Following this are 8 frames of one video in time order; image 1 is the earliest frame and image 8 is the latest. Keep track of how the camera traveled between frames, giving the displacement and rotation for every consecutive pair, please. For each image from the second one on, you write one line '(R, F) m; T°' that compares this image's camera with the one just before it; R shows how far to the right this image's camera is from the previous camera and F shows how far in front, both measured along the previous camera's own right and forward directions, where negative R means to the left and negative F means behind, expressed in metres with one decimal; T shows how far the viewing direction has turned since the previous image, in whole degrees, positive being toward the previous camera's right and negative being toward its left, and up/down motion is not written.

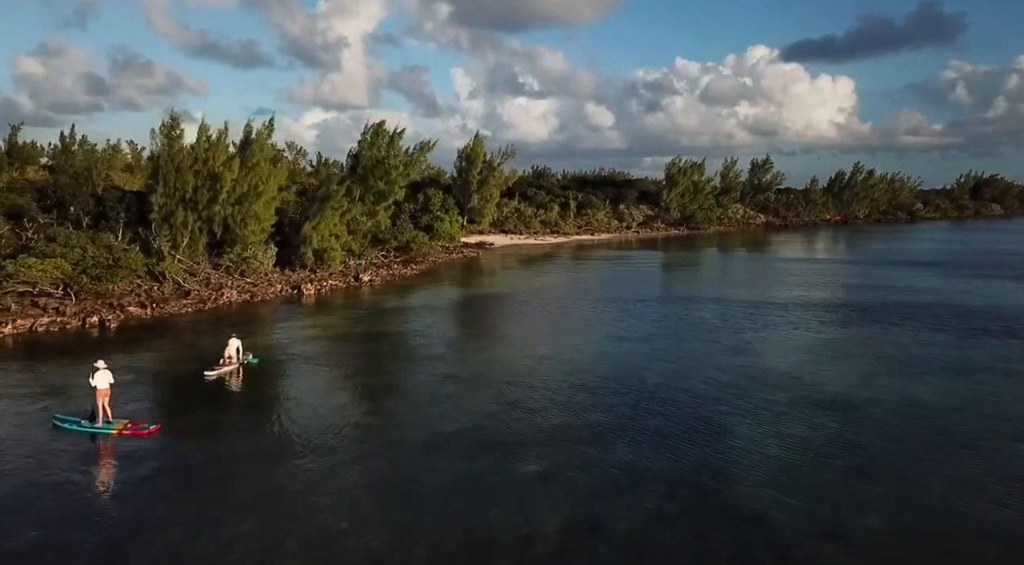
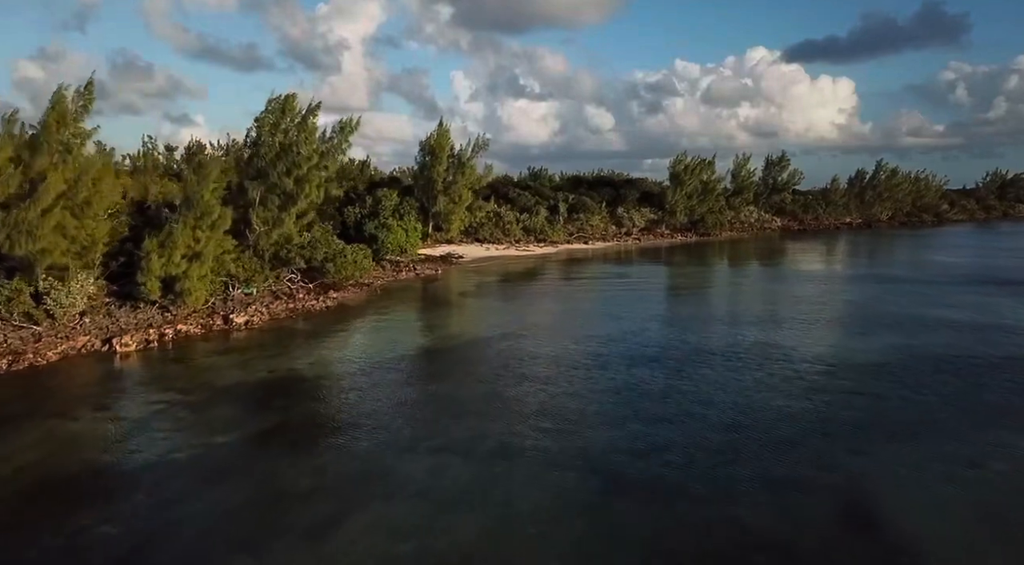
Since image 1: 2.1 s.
(+1.8, +11.6) m; 0°
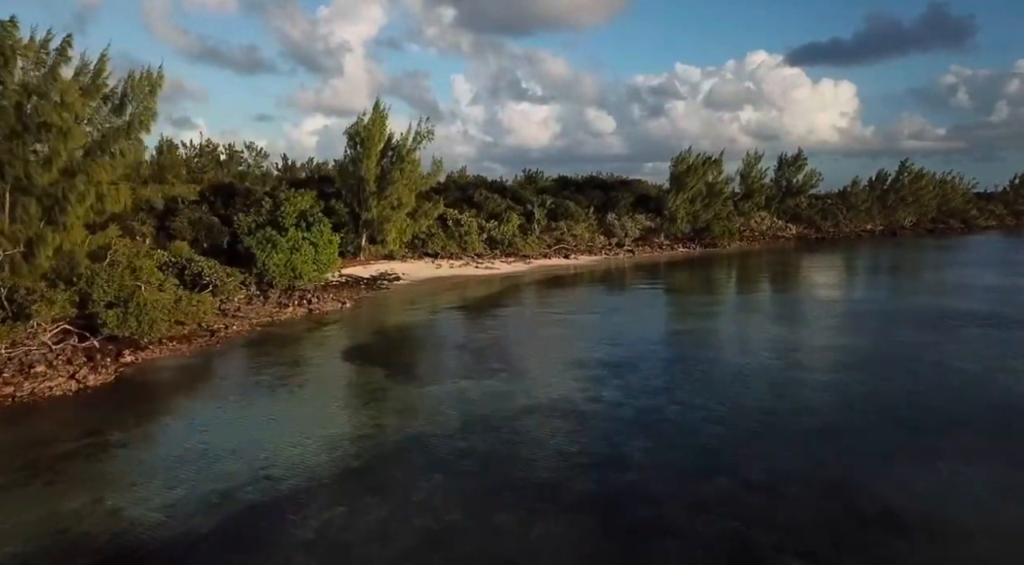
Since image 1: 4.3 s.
(+2.5, +11.9) m; 0°
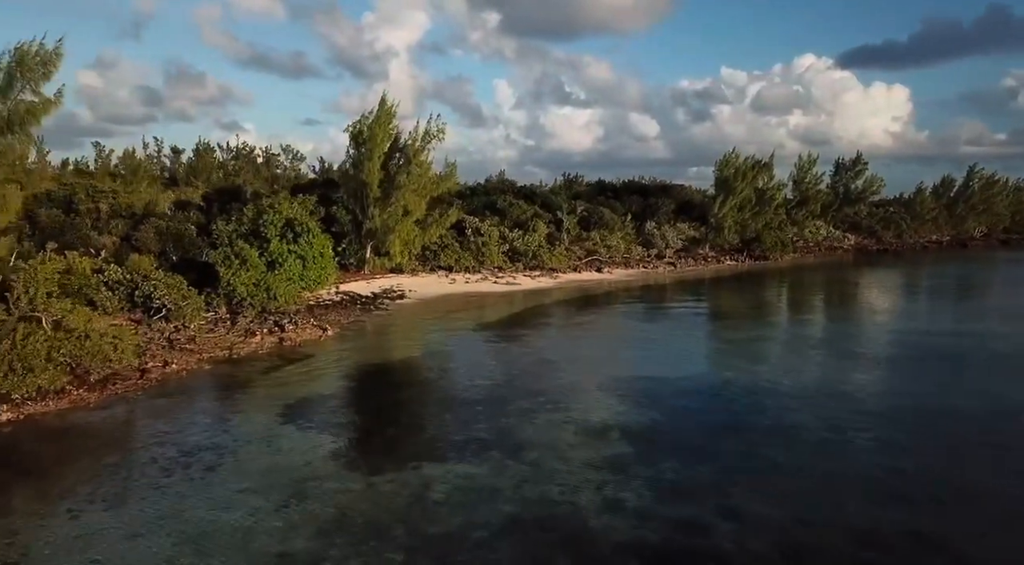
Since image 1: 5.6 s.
(+0.9, +5.2) m; -3°
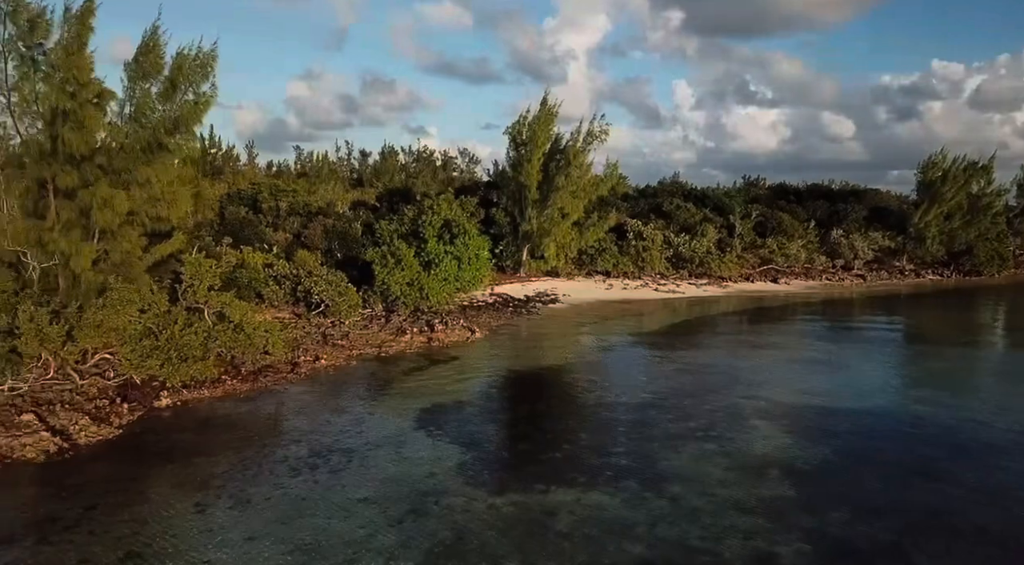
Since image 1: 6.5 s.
(+0.5, +1.3) m; -13°
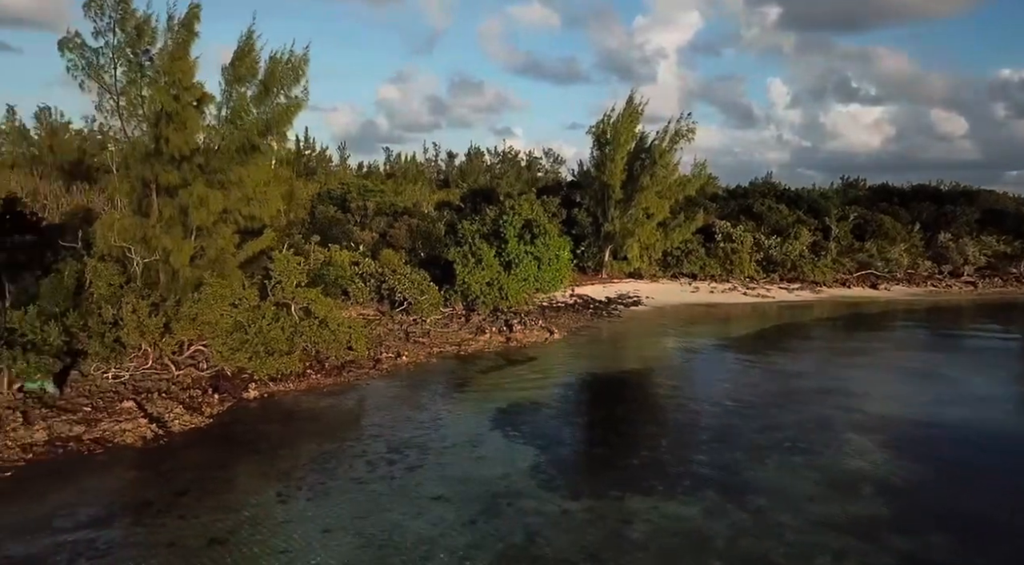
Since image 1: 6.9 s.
(+0.1, +0.2) m; -7°
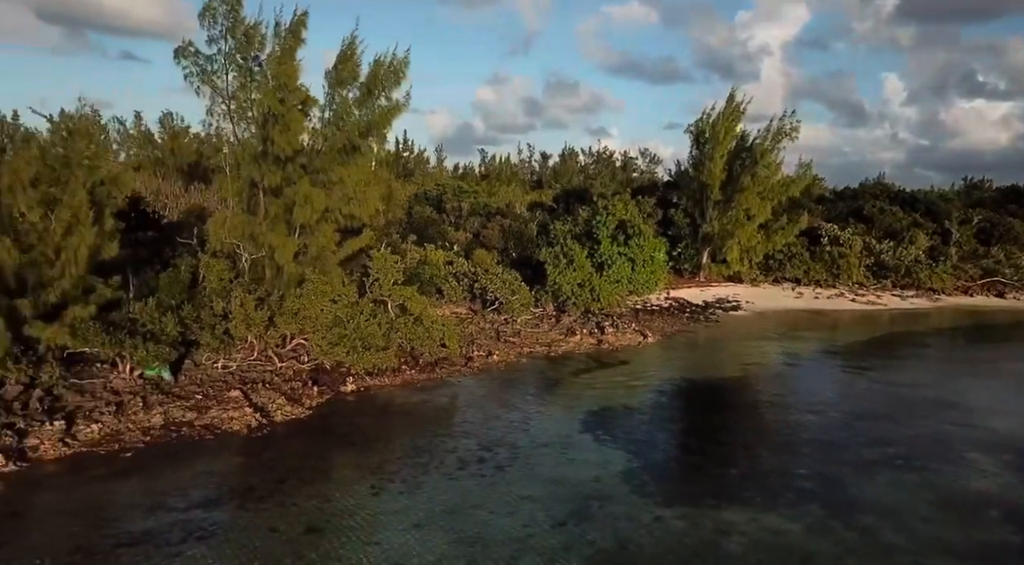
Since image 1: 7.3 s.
(0.0, +0.1) m; -7°
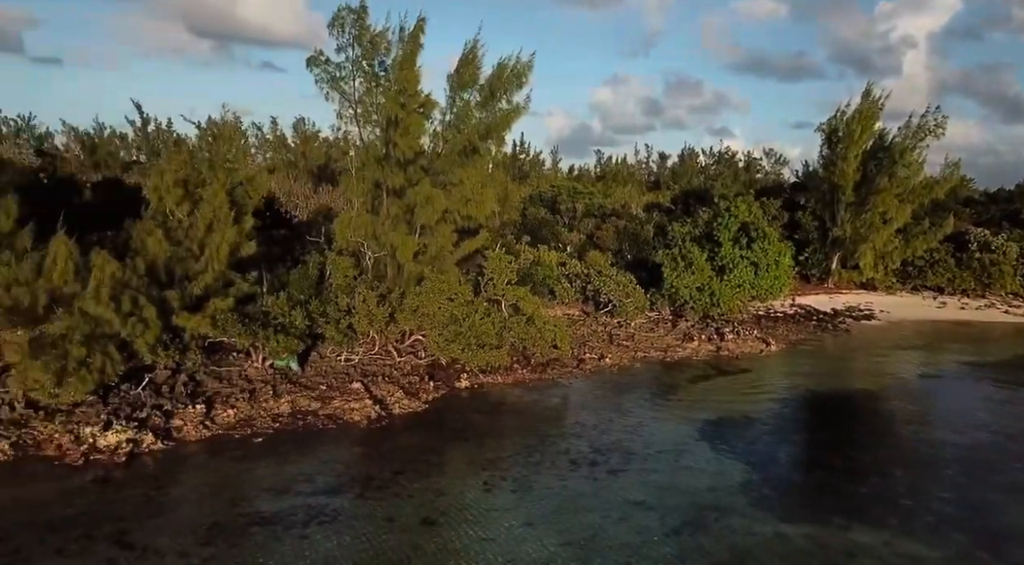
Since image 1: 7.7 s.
(0.0, +0.1) m; -9°
